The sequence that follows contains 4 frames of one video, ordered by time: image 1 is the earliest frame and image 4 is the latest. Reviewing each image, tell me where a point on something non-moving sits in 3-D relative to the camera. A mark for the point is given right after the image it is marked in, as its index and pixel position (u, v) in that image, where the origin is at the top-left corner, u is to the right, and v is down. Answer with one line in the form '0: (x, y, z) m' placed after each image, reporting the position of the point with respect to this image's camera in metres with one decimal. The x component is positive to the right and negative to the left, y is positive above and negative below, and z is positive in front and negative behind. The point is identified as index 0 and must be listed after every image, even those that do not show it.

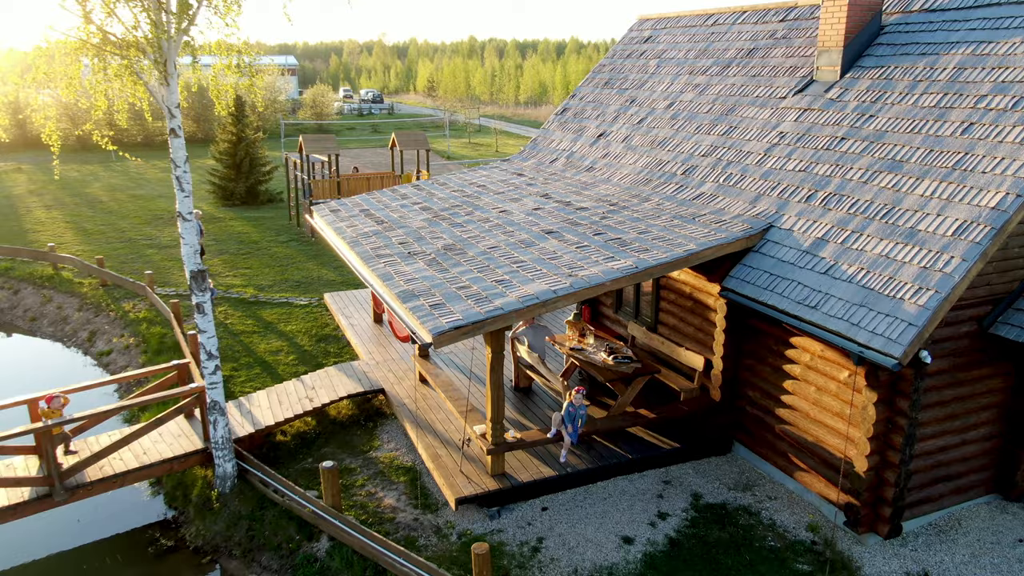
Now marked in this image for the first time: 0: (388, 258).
0: (-1.7, +0.4, +10.2) m
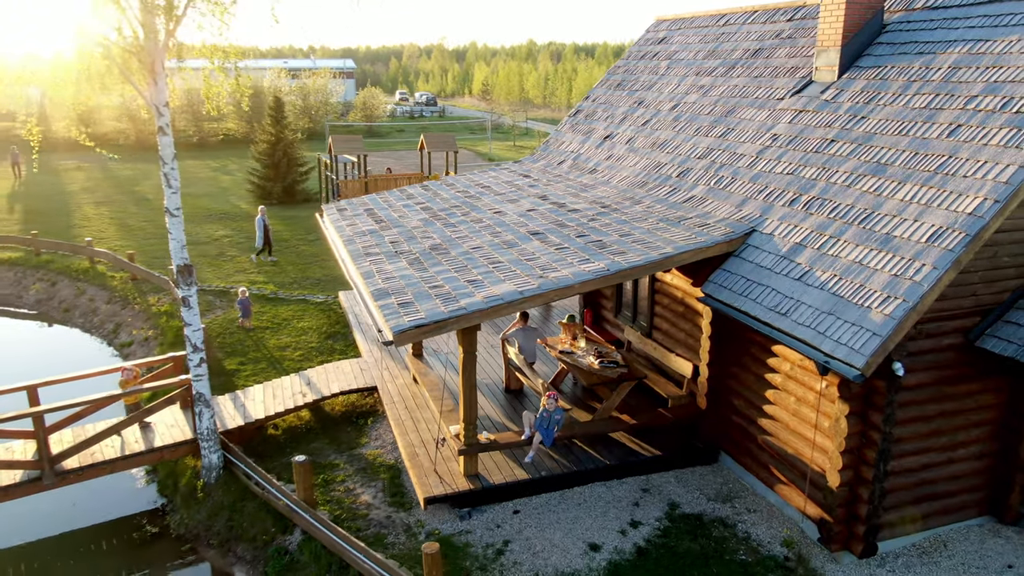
0: (-1.9, +0.4, +10.3) m
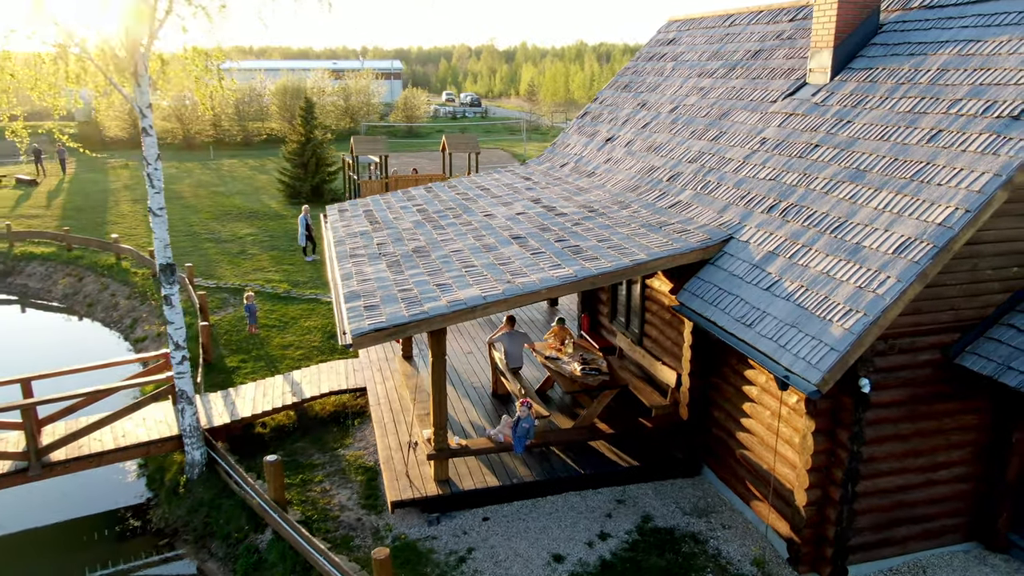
0: (-2.1, +0.4, +10.3) m
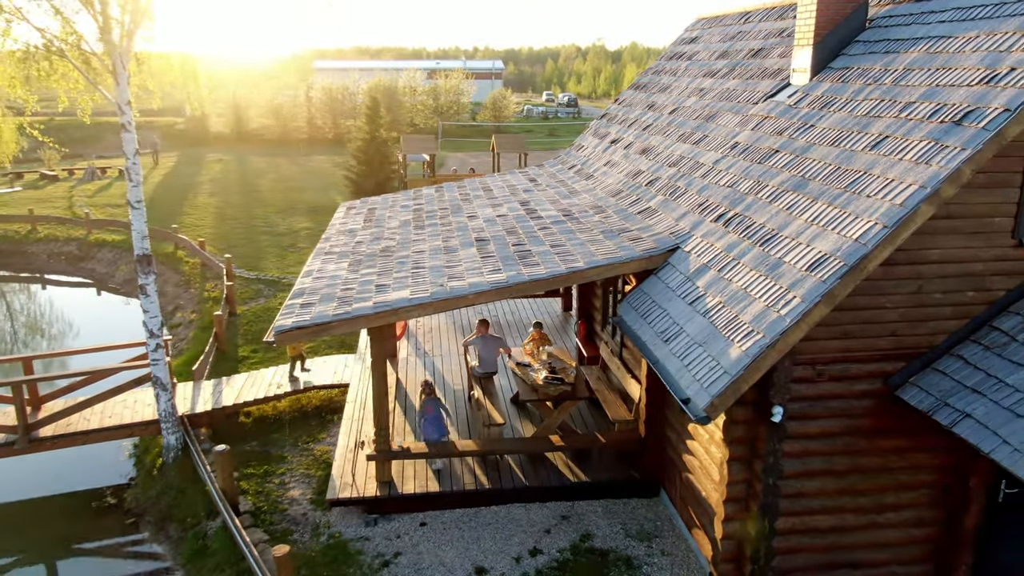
0: (-2.6, +0.5, +10.4) m
